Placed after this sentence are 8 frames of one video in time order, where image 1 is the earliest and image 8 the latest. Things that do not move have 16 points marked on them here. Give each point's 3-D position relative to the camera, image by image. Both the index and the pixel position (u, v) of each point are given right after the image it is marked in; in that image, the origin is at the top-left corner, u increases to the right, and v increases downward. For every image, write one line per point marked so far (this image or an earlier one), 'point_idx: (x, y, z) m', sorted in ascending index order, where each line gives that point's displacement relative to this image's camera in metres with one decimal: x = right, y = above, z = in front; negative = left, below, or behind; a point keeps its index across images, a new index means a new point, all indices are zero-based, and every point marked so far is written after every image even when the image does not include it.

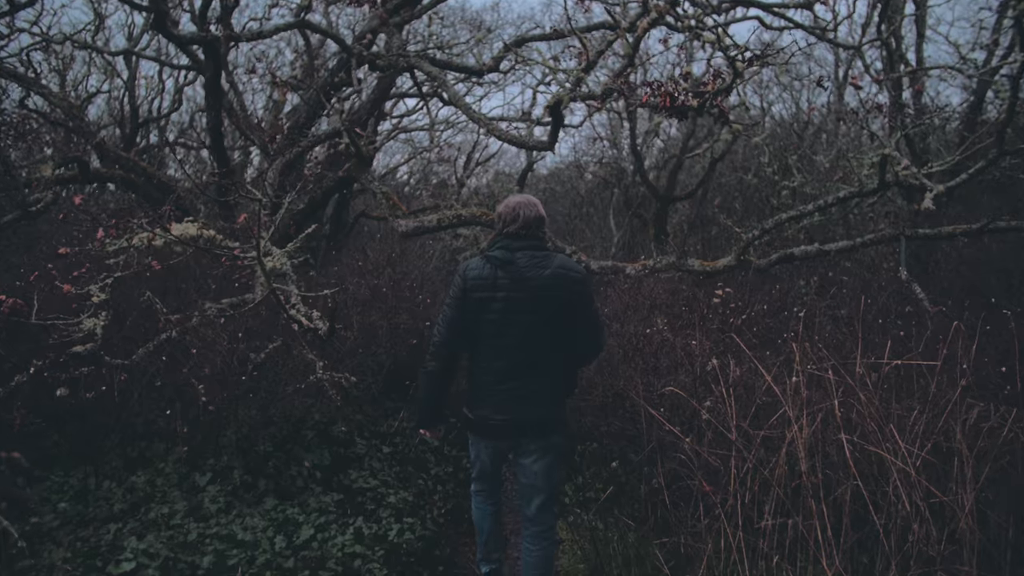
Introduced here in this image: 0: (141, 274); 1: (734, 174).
0: (-2.6, +0.1, +5.9) m
1: (+4.4, +2.2, +16.7) m
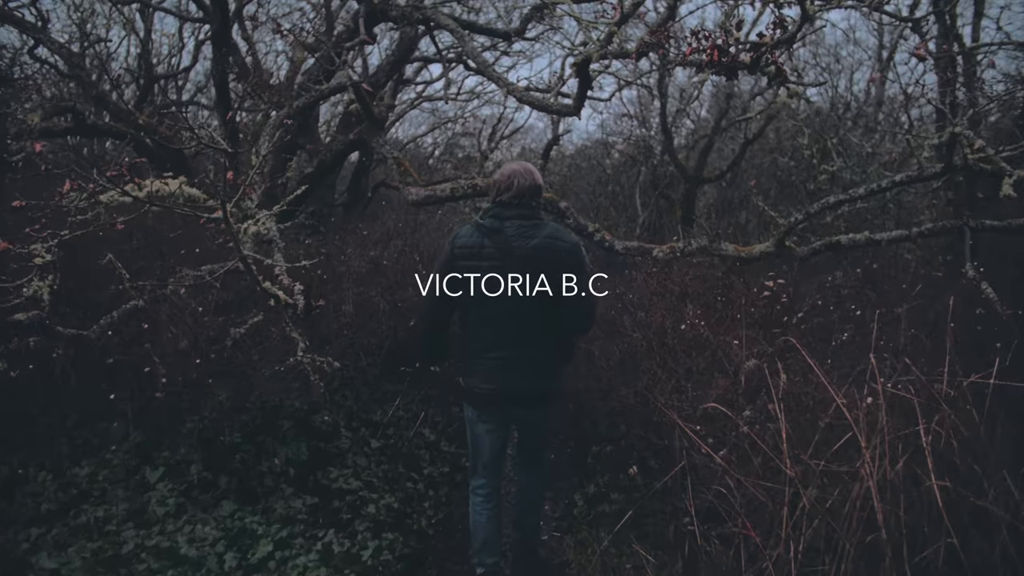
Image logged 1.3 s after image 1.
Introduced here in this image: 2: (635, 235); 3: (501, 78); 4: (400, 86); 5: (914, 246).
0: (-2.5, +0.3, +5.2) m
1: (+4.8, +2.5, +15.8) m
2: (+1.8, +0.8, +12.9) m
3: (-0.1, +1.9, +7.7) m
4: (-1.8, +3.2, +13.8) m
5: (+3.5, +0.4, +7.3) m
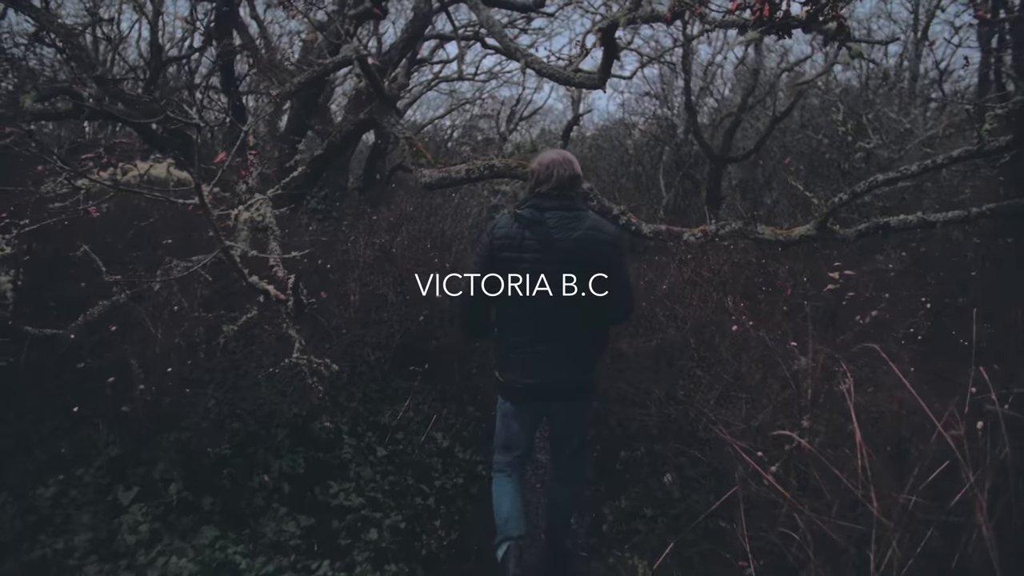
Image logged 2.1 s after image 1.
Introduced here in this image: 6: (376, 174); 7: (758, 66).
0: (-2.4, +0.4, +4.7) m
1: (+5.2, +2.7, +15.1) m
2: (+2.1, +1.0, +12.3) m
3: (+0.1, +2.0, +7.1) m
4: (-1.5, +3.4, +13.2) m
5: (+3.6, +0.5, +6.7) m
6: (-1.9, +1.6, +12.1) m
7: (+4.5, +4.1, +15.7) m
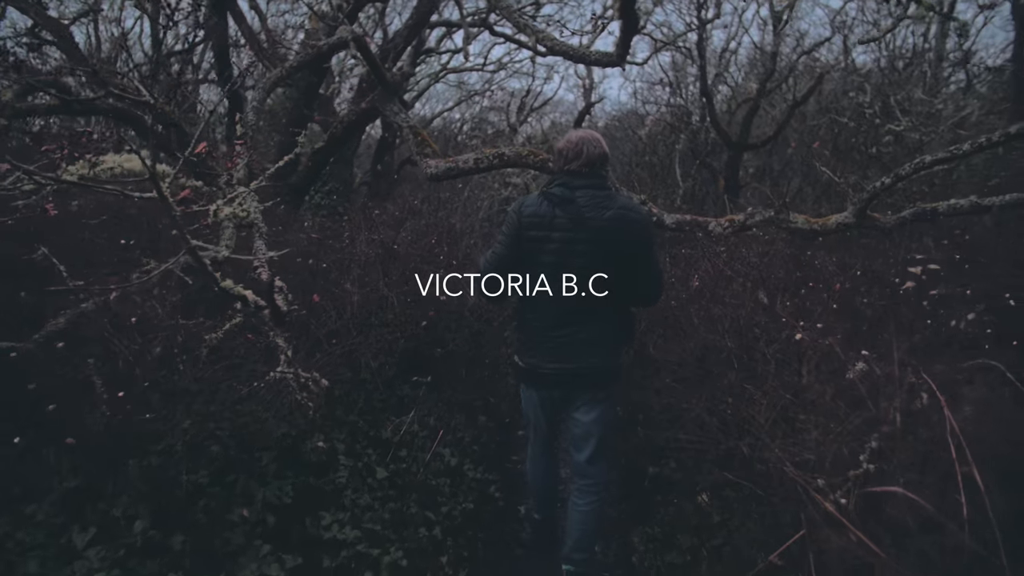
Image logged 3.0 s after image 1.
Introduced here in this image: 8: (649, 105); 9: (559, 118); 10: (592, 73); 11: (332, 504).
0: (-2.3, +0.3, +4.2) m
1: (+5.3, +2.9, +14.4) m
2: (+2.3, +1.1, +11.7) m
3: (+0.1, +2.0, +6.5) m
4: (-1.4, +3.5, +12.7) m
5: (+3.7, +0.6, +6.1) m
6: (-1.7, +1.6, +11.6) m
7: (+4.7, +4.2, +15.1) m
8: (+2.5, +3.3, +15.6) m
9: (+0.9, +3.3, +16.7) m
10: (+1.6, +4.1, +16.5) m
11: (-0.8, -1.0, +3.8) m
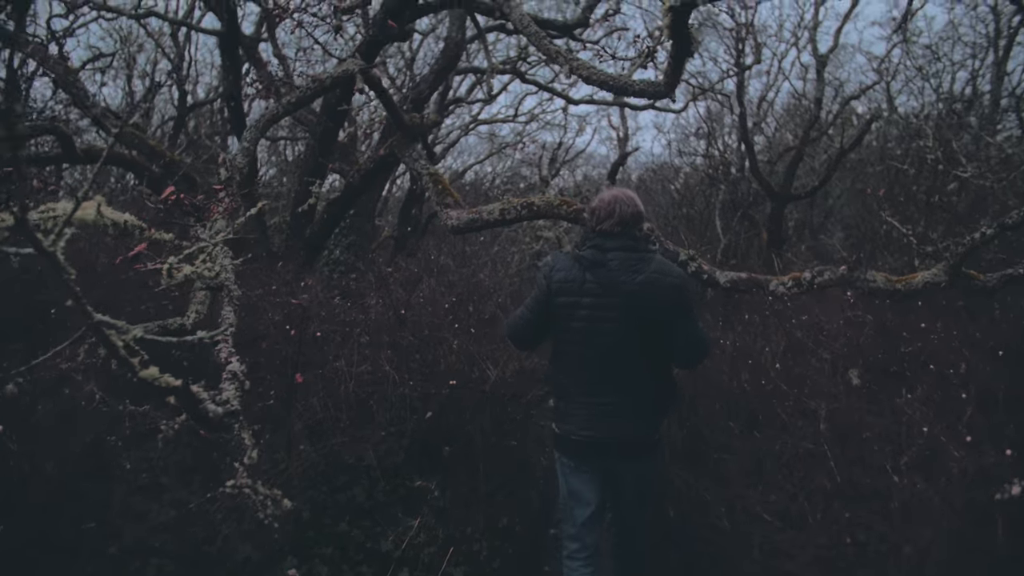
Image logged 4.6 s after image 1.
0: (-2.2, 0.0, +3.4) m
1: (+5.8, +1.9, +13.5) m
2: (+2.7, +0.3, +10.7) m
3: (+0.4, +1.6, +5.7) m
4: (-0.9, +2.6, +12.0) m
5: (+3.9, +0.1, +5.0) m
6: (-1.3, +0.9, +10.8) m
7: (+5.2, +3.2, +14.2) m
8: (+3.0, +2.3, +14.7) m
9: (+1.5, +2.2, +15.9) m
10: (+2.2, +3.0, +15.8) m
11: (-0.7, -1.3, +2.9) m
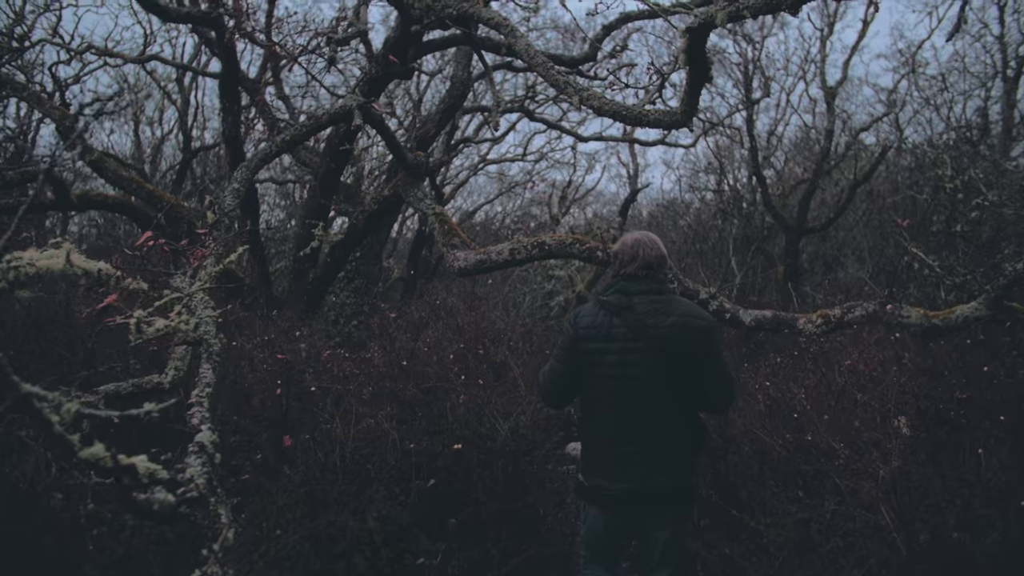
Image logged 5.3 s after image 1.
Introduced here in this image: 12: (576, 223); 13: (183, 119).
0: (-2.2, -0.2, +3.1) m
1: (+6.0, +1.4, +13.1) m
2: (+2.8, -0.1, +10.3) m
3: (+0.4, +1.3, +5.4) m
4: (-0.8, +2.0, +11.7) m
5: (+4.0, -0.1, +4.6) m
6: (-1.2, +0.3, +10.5) m
7: (+5.4, +2.7, +13.9) m
8: (+3.2, +1.7, +14.4) m
9: (+1.7, +1.5, +15.5) m
10: (+2.3, +2.3, +15.5) m
11: (-0.7, -1.4, +2.4) m
12: (+1.0, +1.0, +12.3) m
13: (-4.8, +2.5, +12.3) m
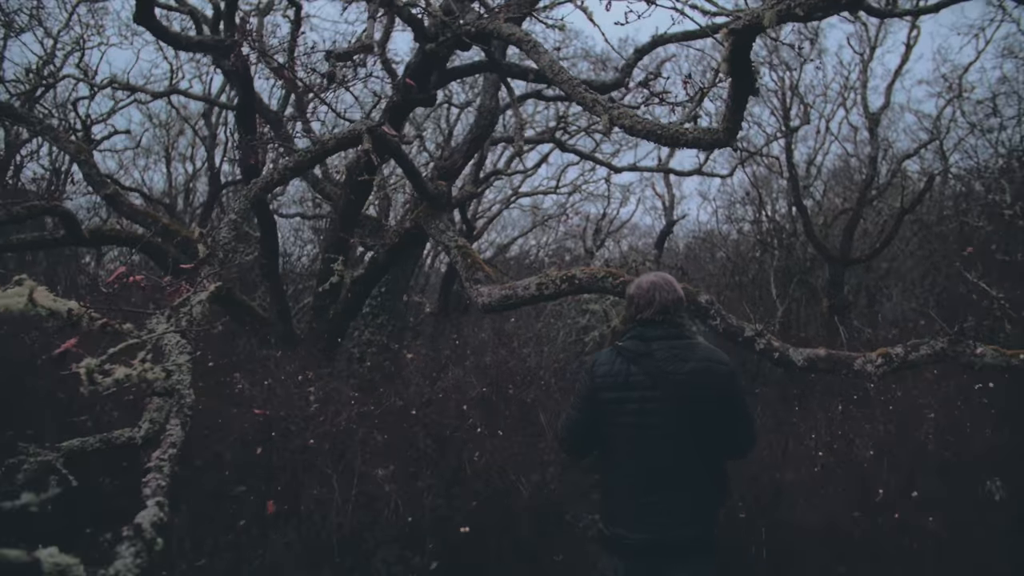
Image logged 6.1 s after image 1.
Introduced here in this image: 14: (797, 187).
0: (-2.1, -0.4, +2.7) m
1: (+6.4, +0.9, +12.4) m
2: (+3.2, -0.5, +9.7) m
3: (+0.5, +1.1, +4.9) m
4: (-0.4, +1.6, +11.3) m
5: (+4.1, -0.2, +3.9) m
6: (-0.8, -0.1, +10.0) m
7: (+5.9, +2.1, +13.2) m
8: (+3.7, +1.1, +13.8) m
9: (+2.3, +0.9, +15.0) m
10: (+2.9, +1.7, +15.0) m
11: (-0.6, -1.5, +1.9) m
12: (+1.4, +0.5, +11.7) m
13: (-4.4, +1.9, +12.1) m
14: (+4.0, +1.4, +11.8) m
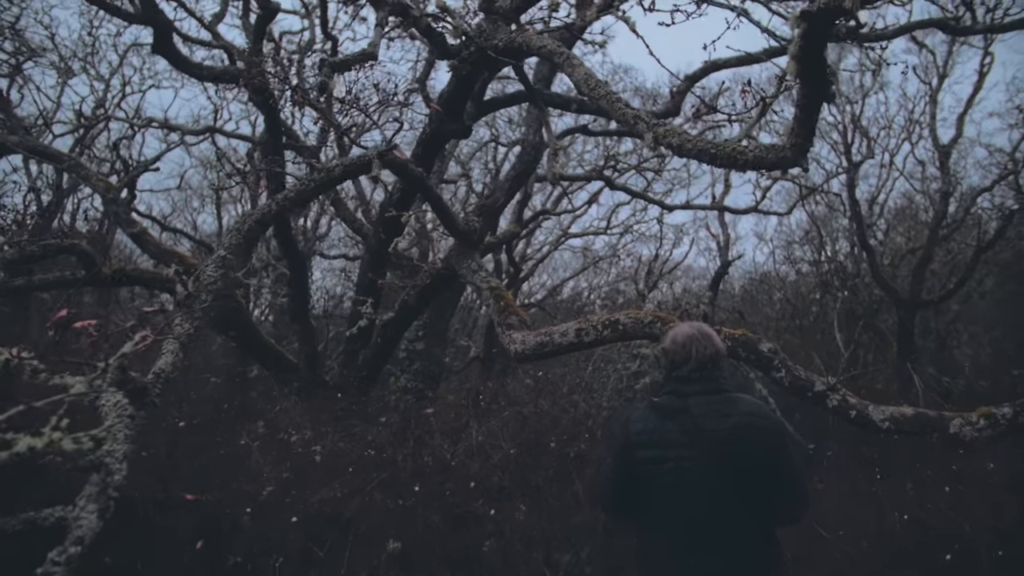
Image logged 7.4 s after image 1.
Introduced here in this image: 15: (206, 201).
0: (-2.1, -0.5, +2.1) m
1: (+7.0, +0.3, +11.3) m
2: (+3.6, -1.0, +8.8) m
3: (+0.7, +0.8, +4.3) m
4: (+0.1, +1.0, +10.8) m
5: (+4.1, -0.4, +3.0) m
6: (-0.4, -0.6, +9.4) m
7: (+6.5, +1.5, +12.3) m
8: (+4.4, +0.4, +12.9) m
9: (+3.1, +0.1, +14.2) m
10: (+3.7, +1.0, +14.2) m
11: (-0.7, -1.6, +1.2) m
12: (+2.0, -0.1, +11.0) m
13: (-3.8, +1.3, +11.8) m
14: (+4.6, +0.8, +10.9) m
15: (-5.5, +1.6, +15.0) m
